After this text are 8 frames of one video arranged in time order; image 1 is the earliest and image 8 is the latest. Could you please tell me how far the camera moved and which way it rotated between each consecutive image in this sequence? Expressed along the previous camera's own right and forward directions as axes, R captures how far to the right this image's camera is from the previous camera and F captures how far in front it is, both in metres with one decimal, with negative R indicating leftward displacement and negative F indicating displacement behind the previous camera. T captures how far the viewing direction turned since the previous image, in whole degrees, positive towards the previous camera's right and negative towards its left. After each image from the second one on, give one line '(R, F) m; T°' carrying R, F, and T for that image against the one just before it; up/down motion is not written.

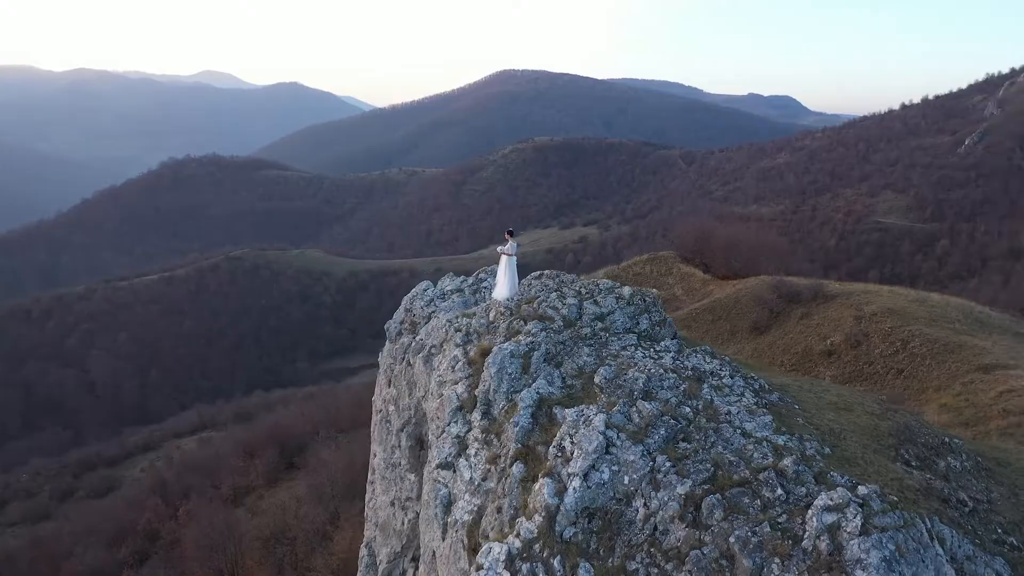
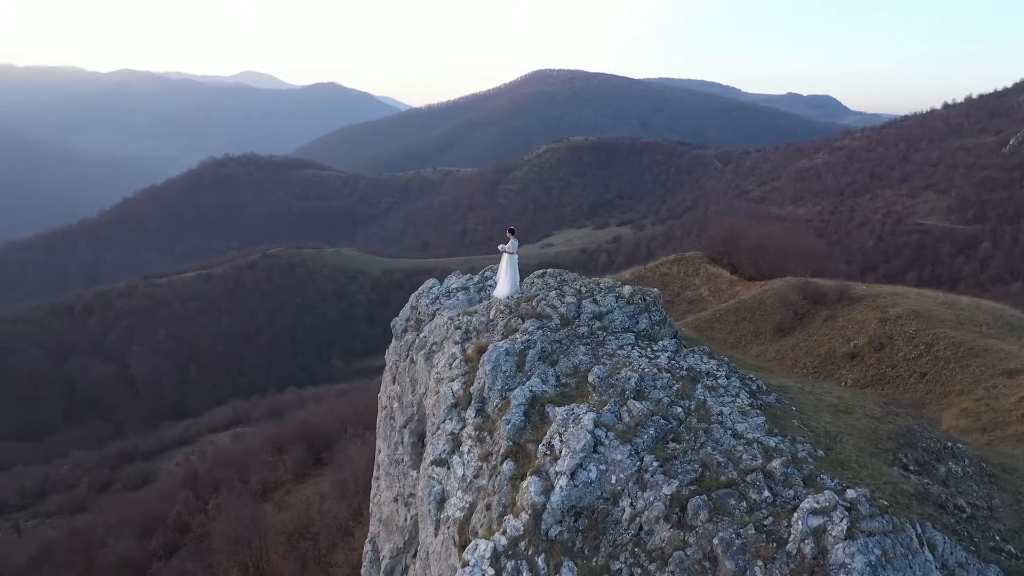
(+0.6, 0.0) m; -2°
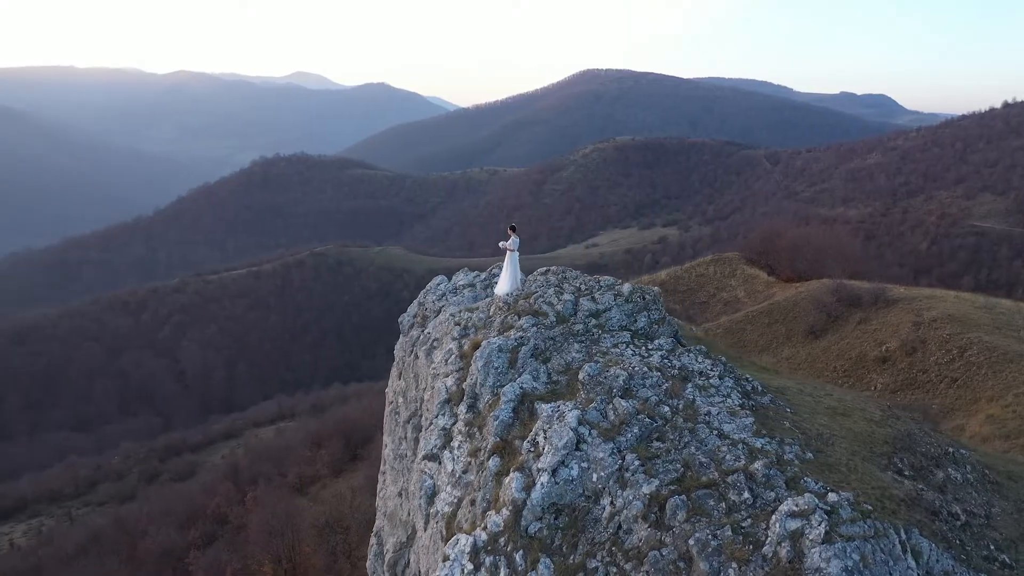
(+0.8, 0.0) m; -3°
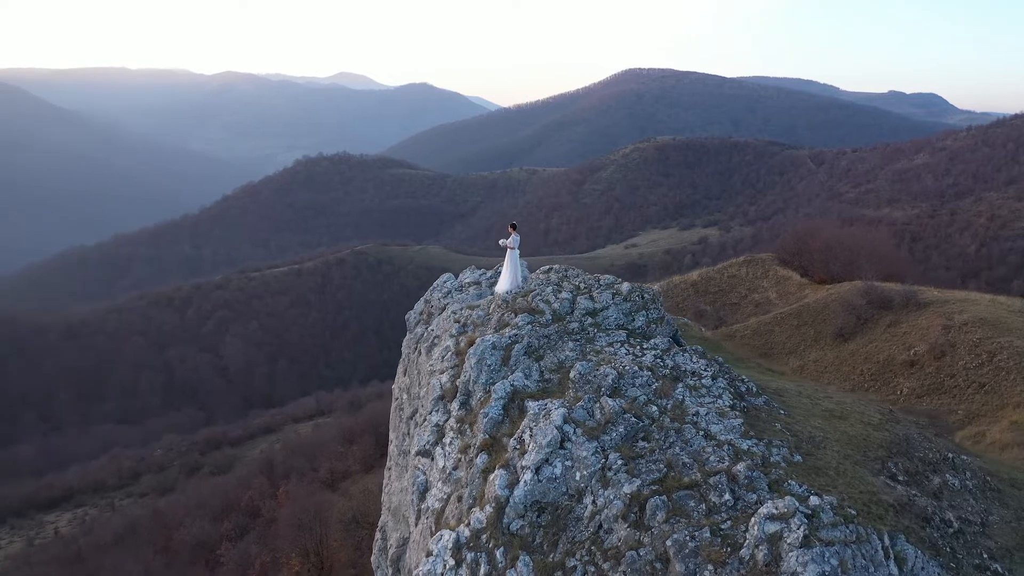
(+0.7, 0.0) m; -3°
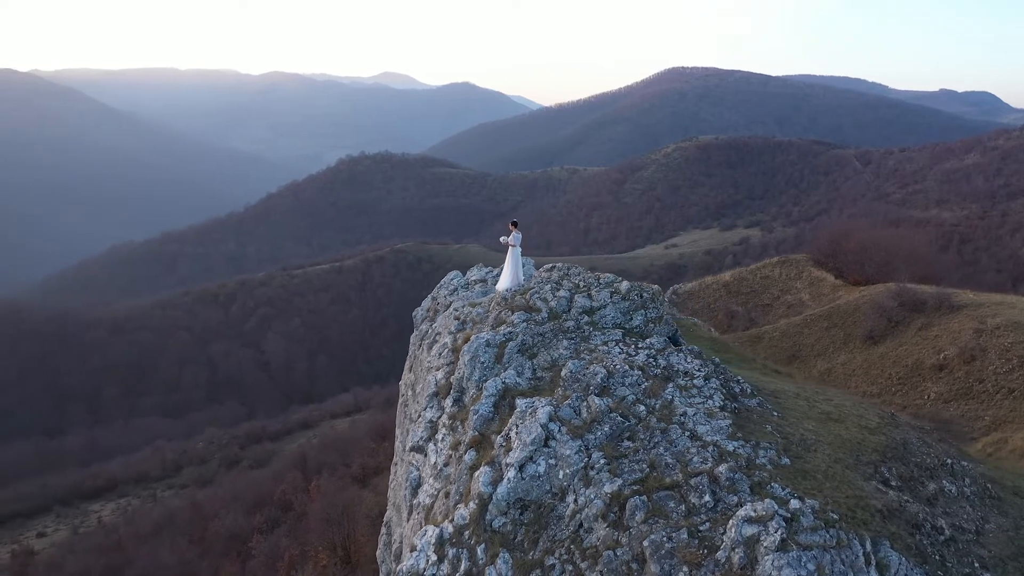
(+0.7, 0.0) m; -3°
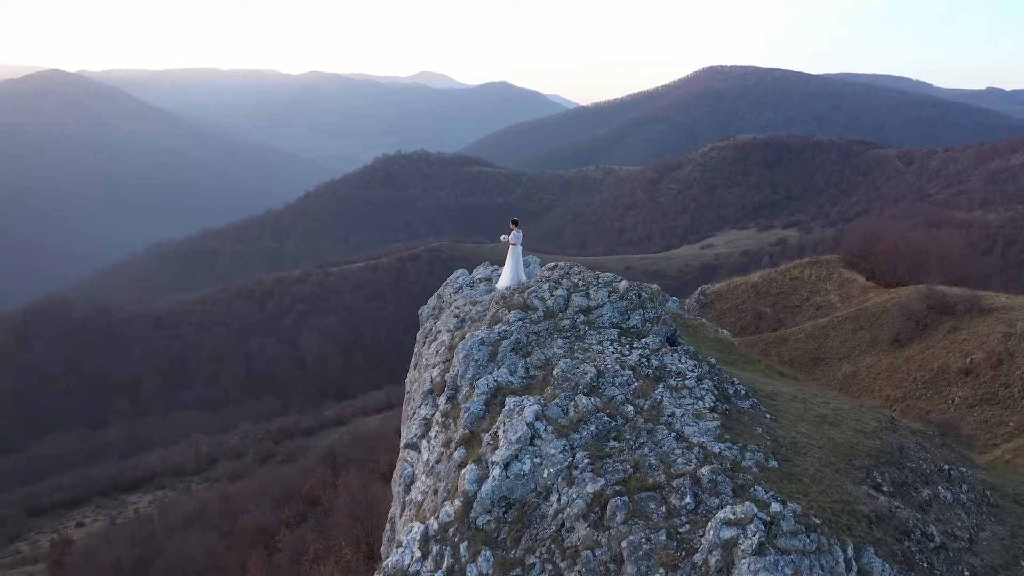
(+0.6, 0.0) m; -2°
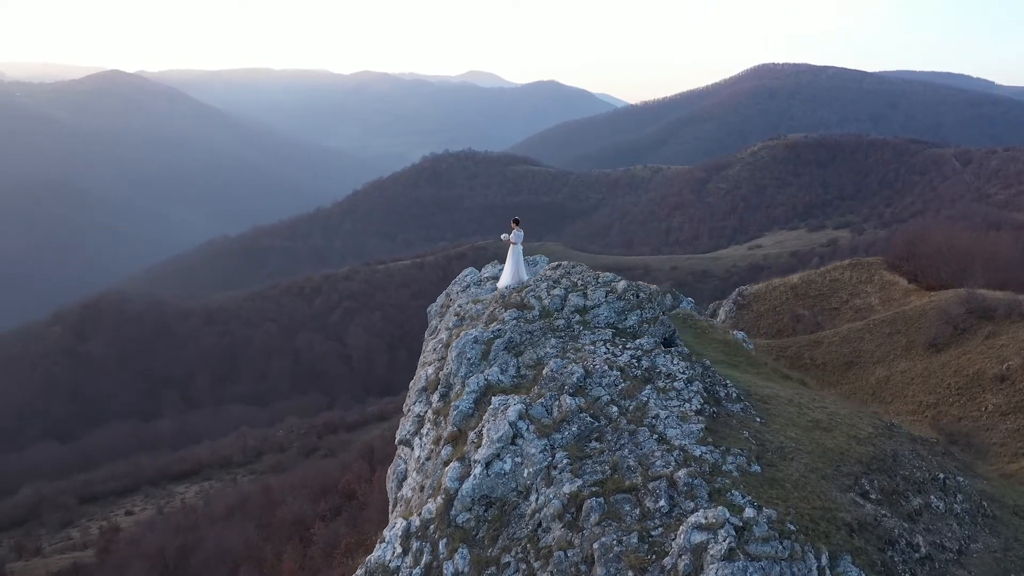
(+0.8, 0.0) m; -3°
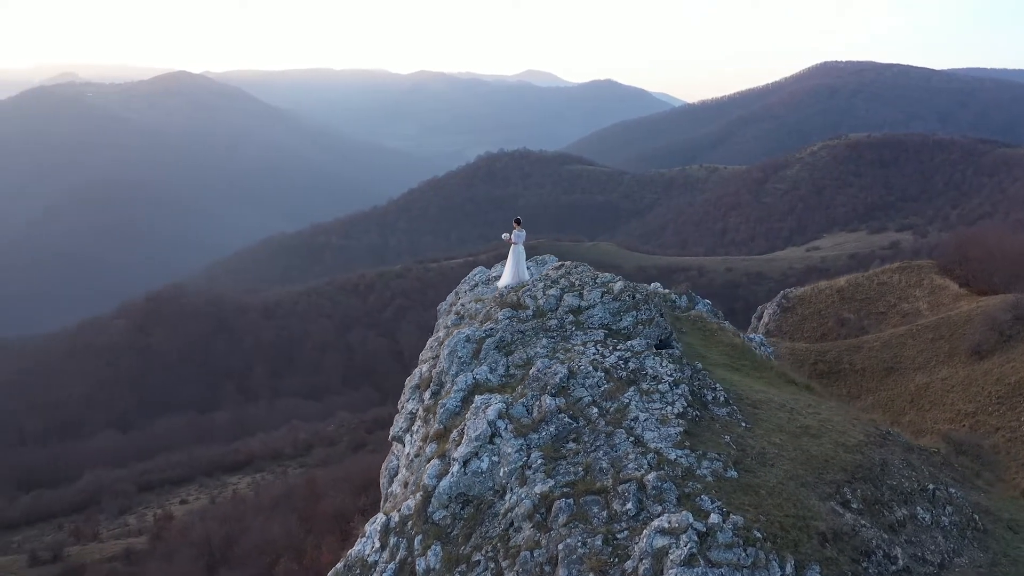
(+0.9, 0.0) m; -4°
